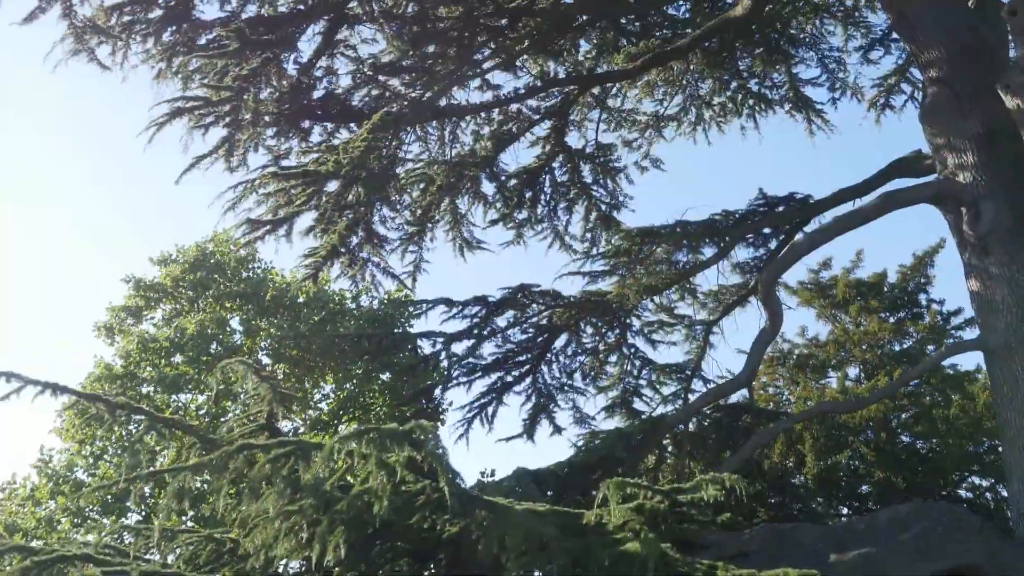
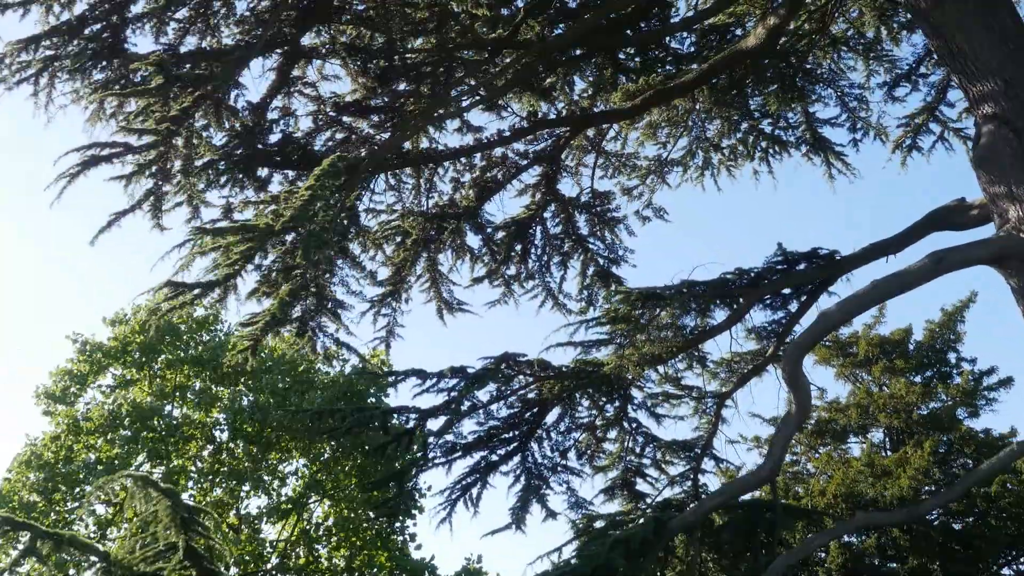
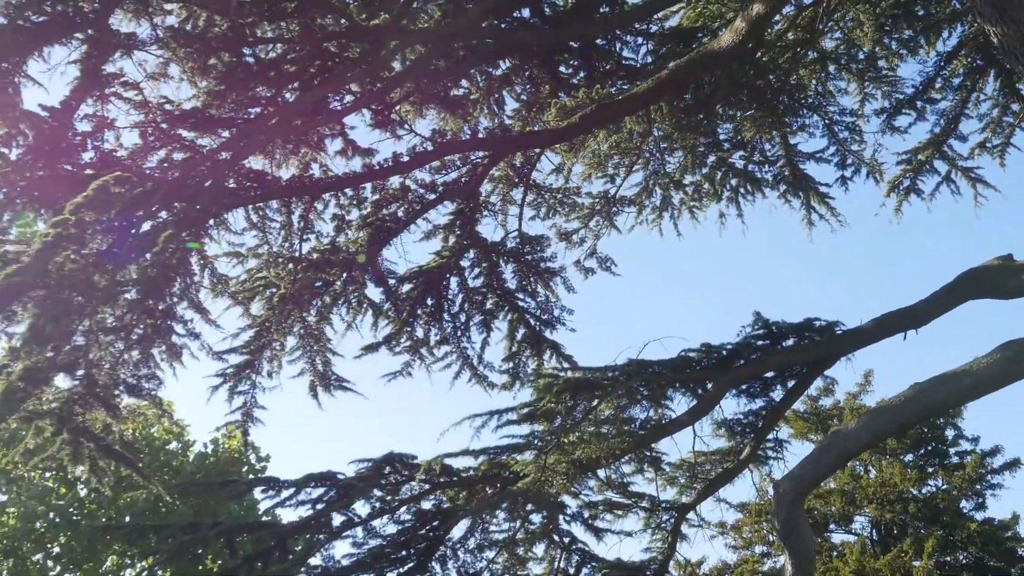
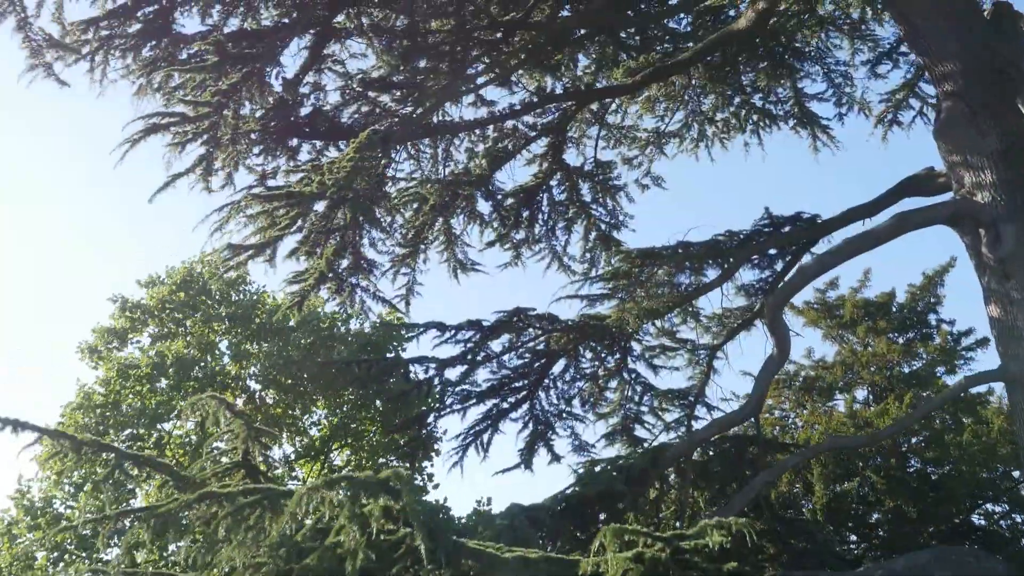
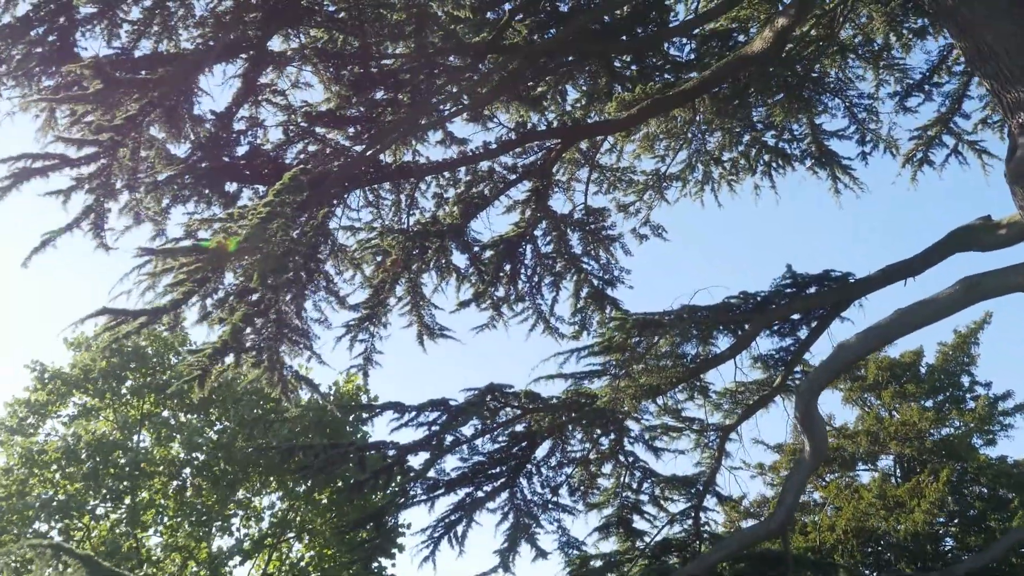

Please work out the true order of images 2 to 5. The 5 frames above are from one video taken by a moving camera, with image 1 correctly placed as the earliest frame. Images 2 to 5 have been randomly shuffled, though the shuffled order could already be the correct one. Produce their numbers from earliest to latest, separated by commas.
4, 2, 5, 3
